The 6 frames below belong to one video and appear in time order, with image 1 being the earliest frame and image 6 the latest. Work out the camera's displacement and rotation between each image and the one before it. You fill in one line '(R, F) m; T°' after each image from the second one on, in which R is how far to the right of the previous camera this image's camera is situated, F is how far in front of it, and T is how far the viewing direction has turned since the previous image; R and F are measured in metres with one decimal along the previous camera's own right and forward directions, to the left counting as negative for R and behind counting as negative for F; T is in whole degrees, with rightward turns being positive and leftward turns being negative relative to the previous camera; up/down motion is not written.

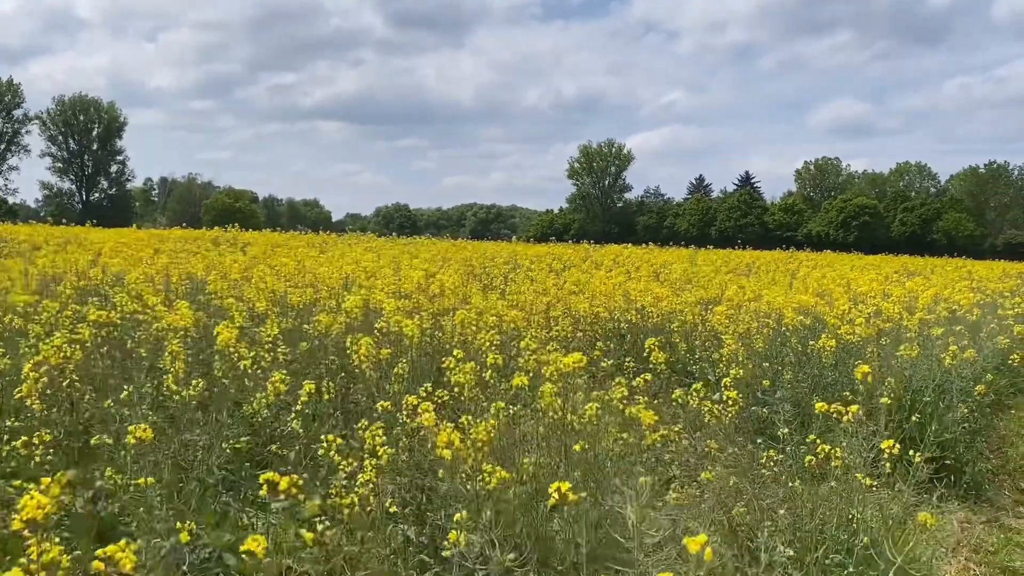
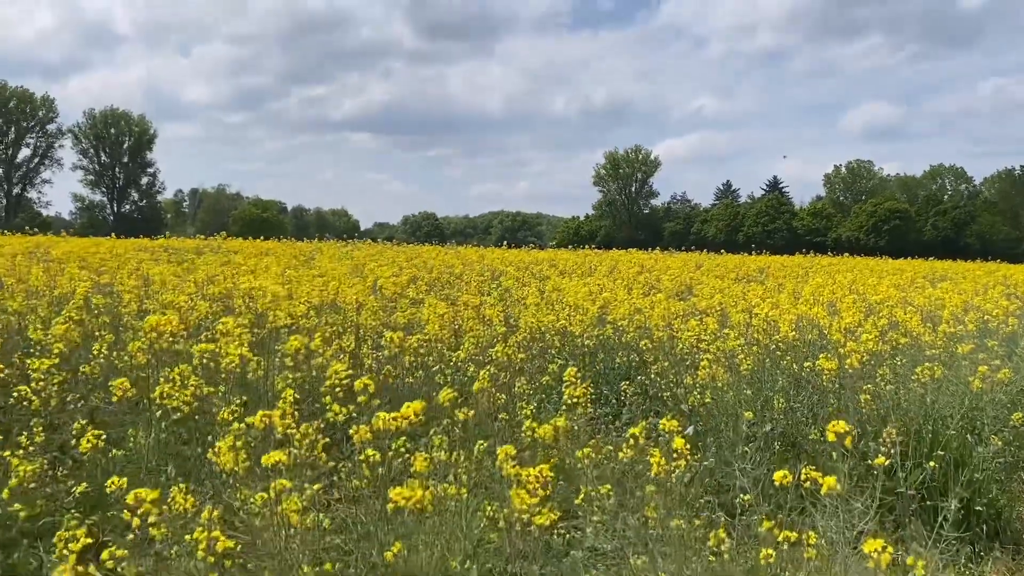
(+0.5, +0.9) m; -2°
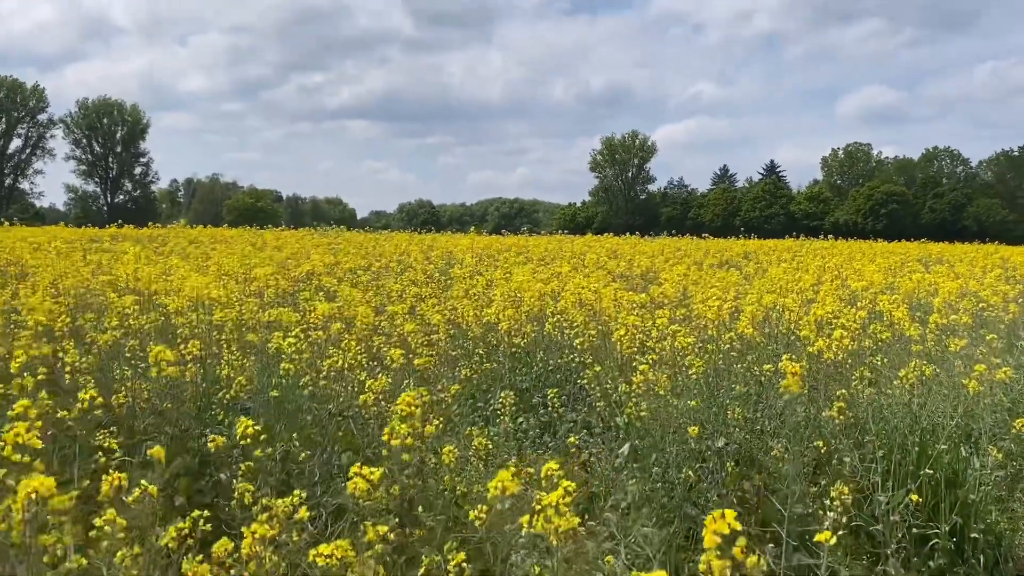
(+0.4, +0.8) m; 0°
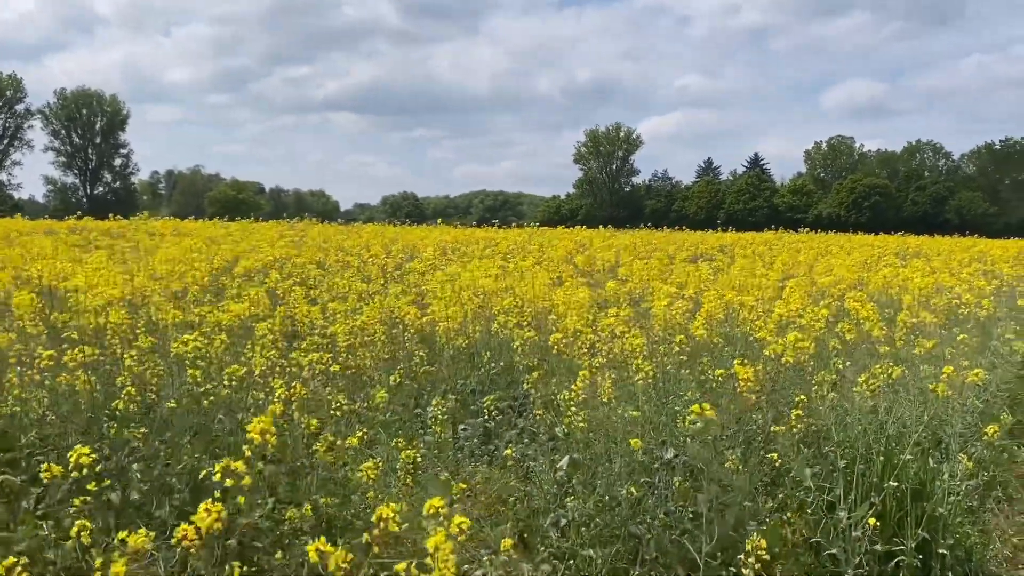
(+0.2, +0.3) m; +1°
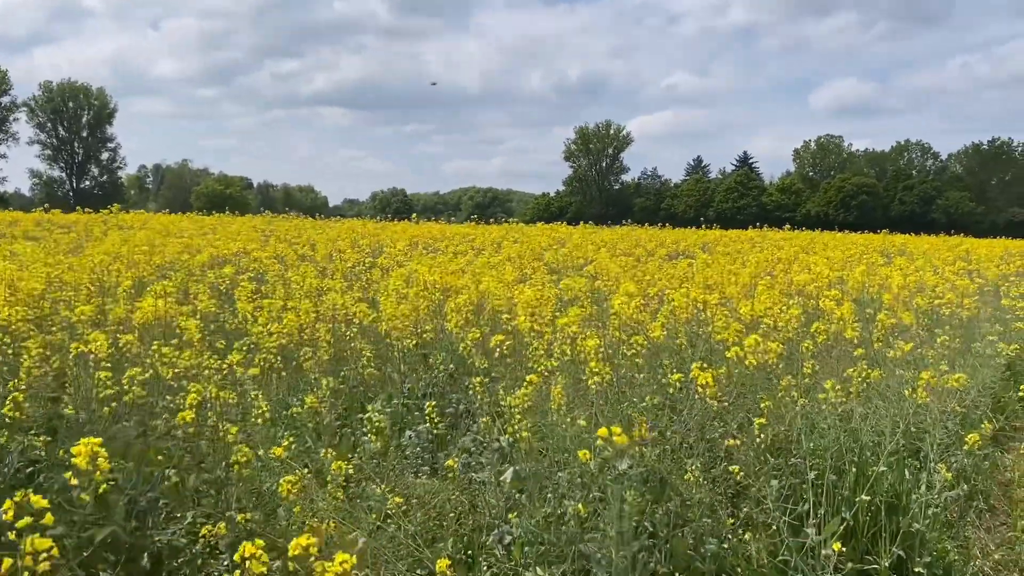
(+0.2, +0.3) m; +1°
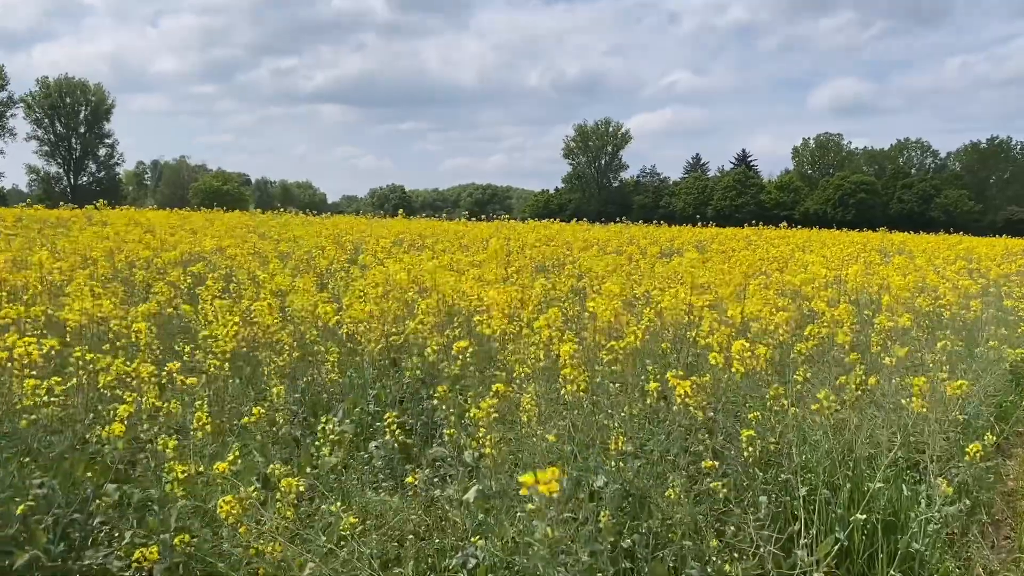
(+0.1, +0.2) m; 0°
